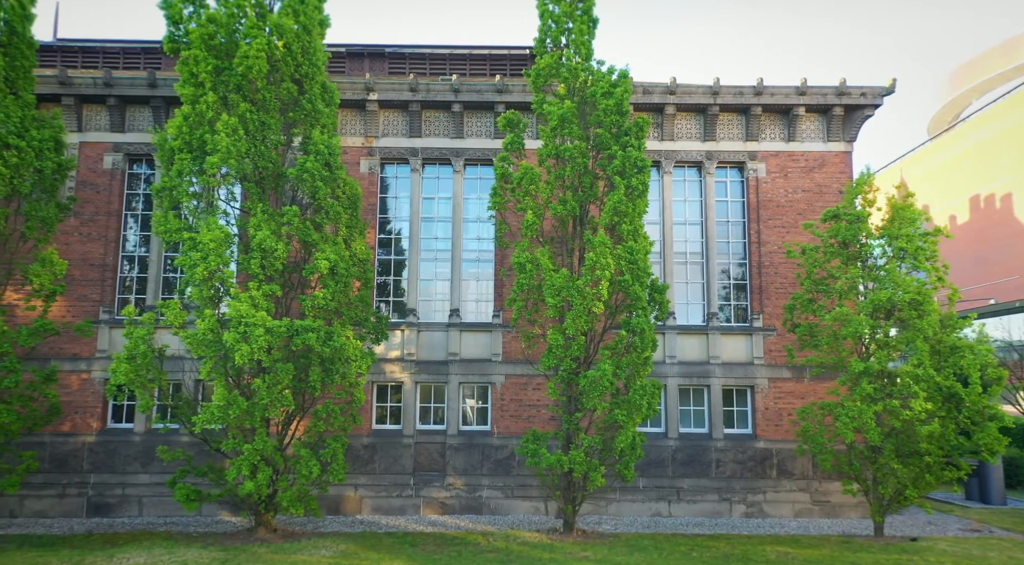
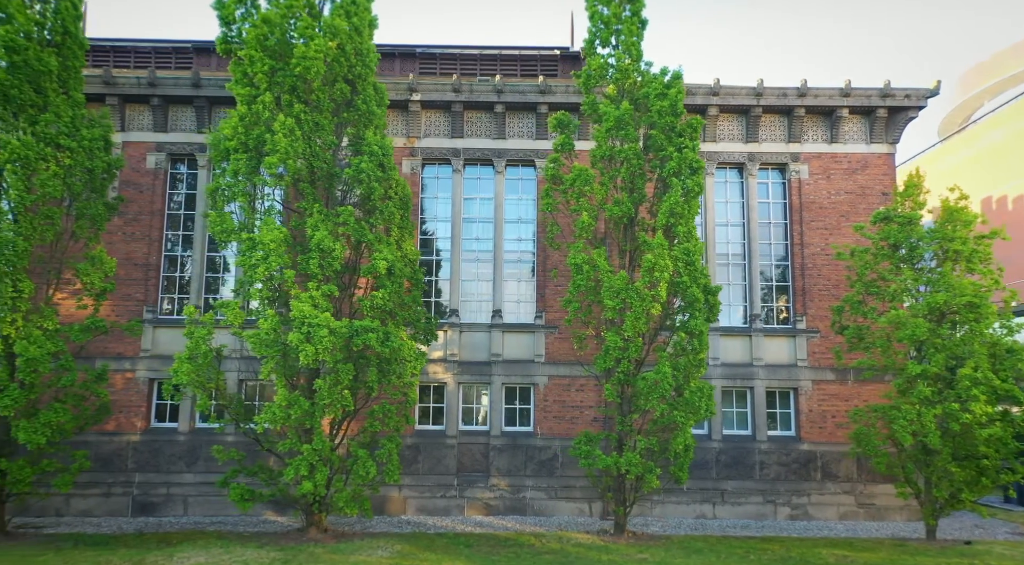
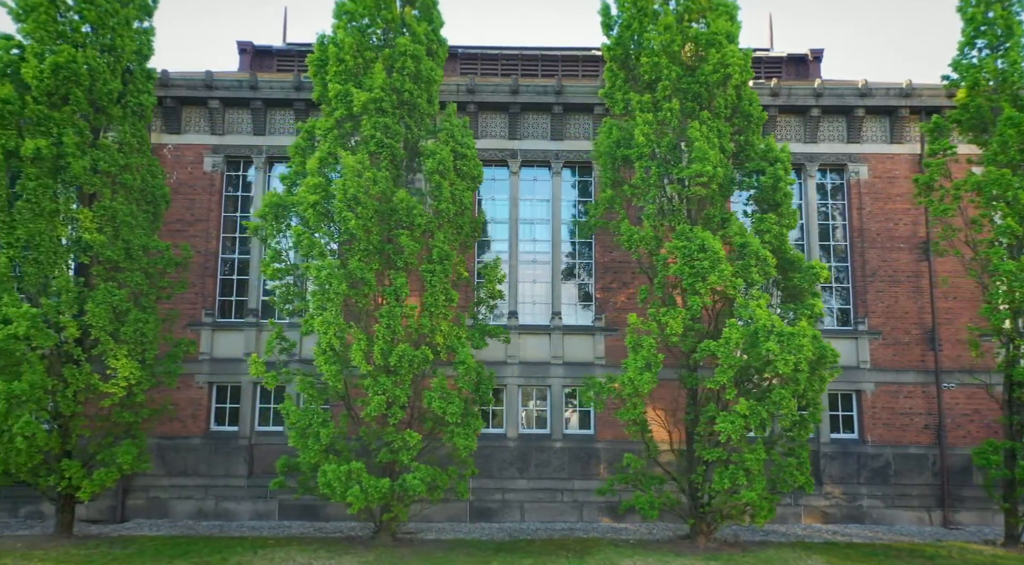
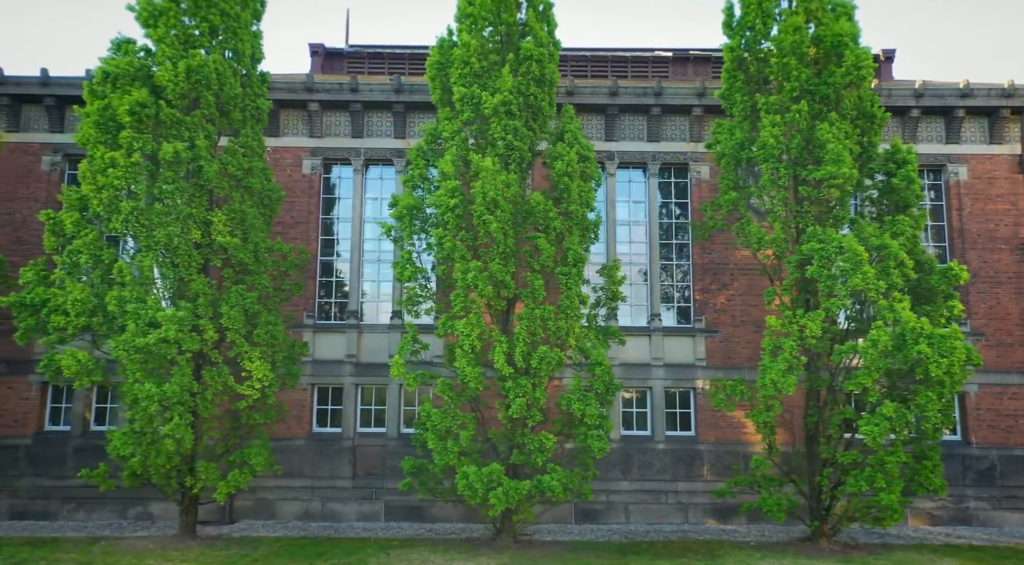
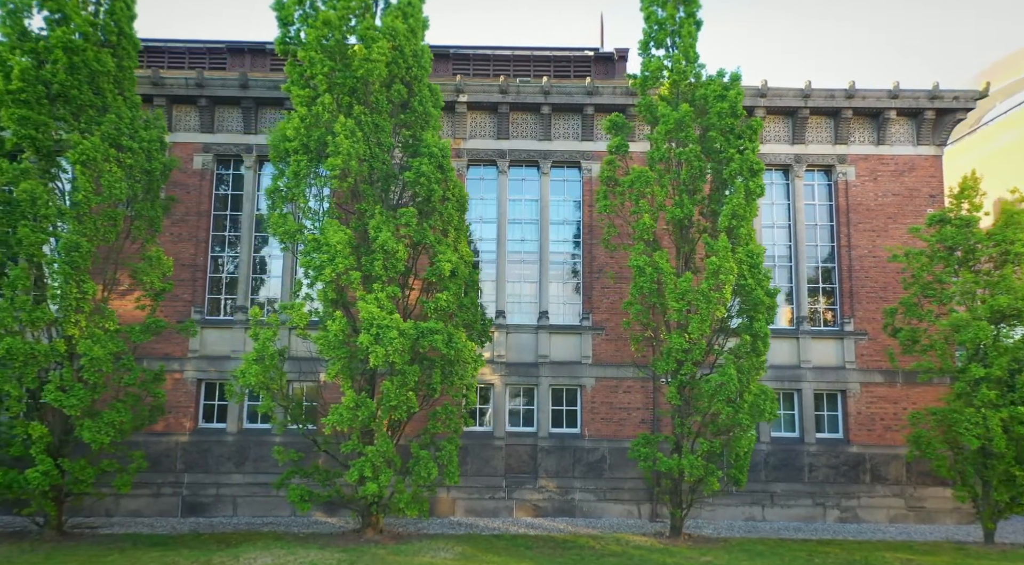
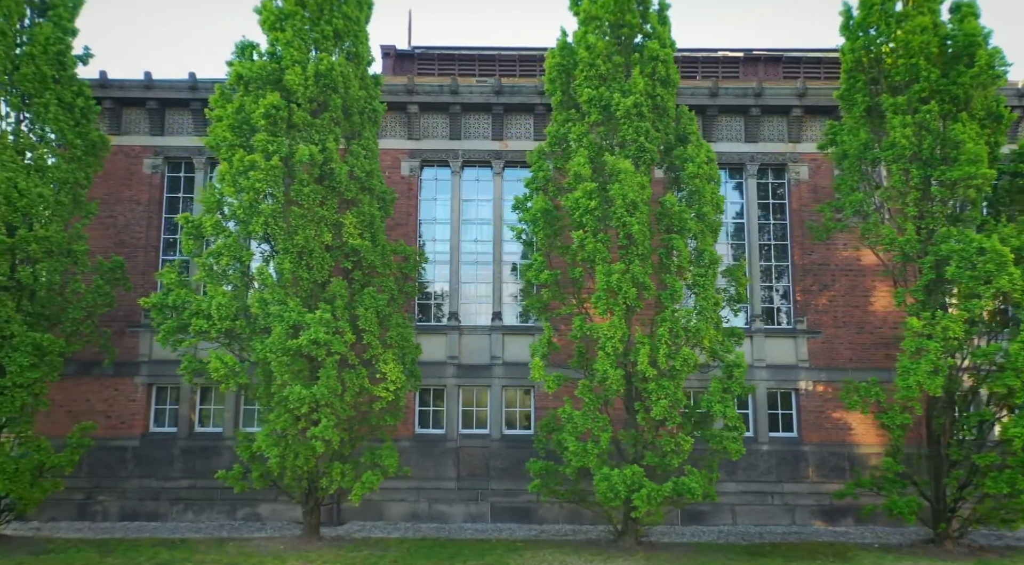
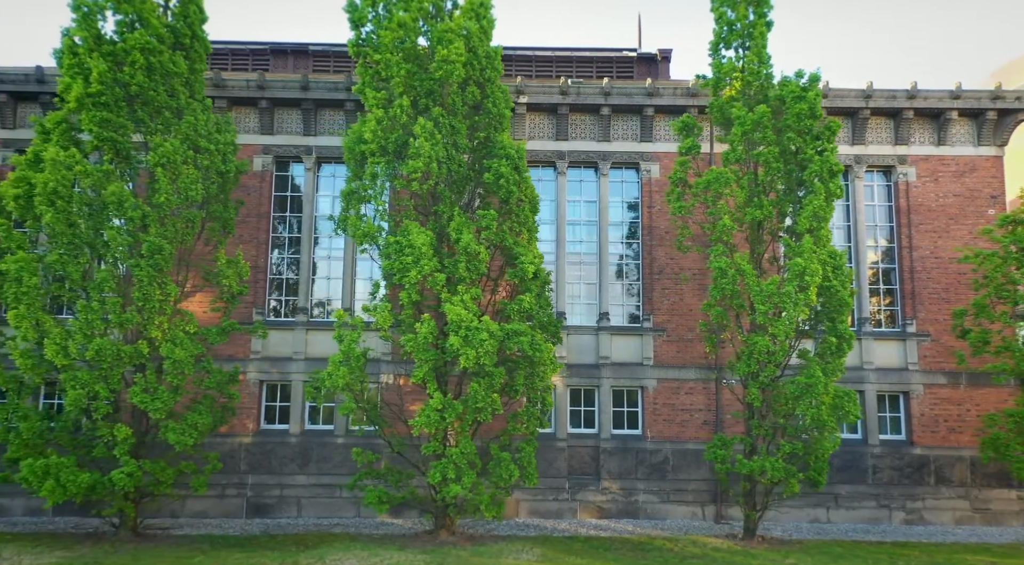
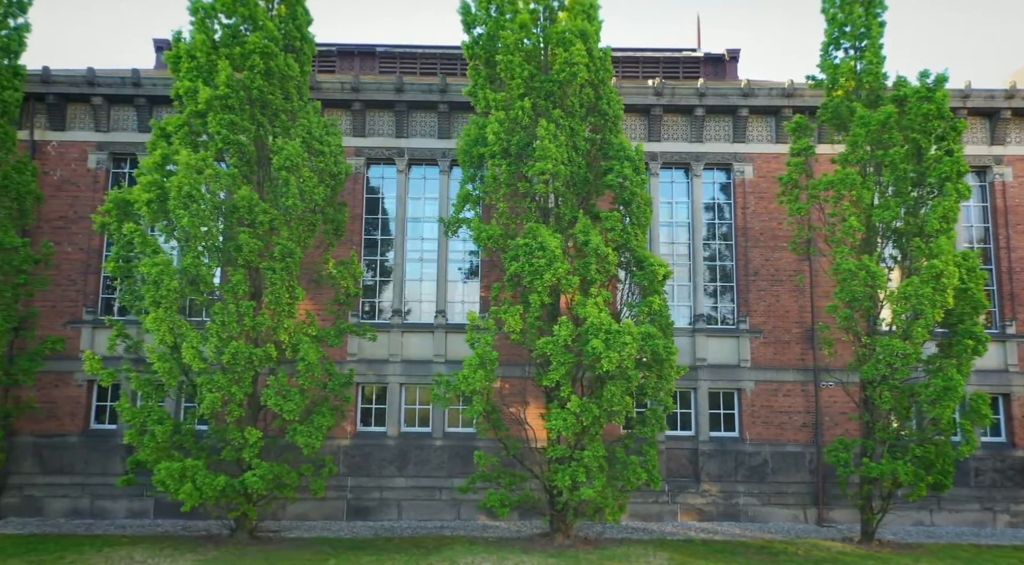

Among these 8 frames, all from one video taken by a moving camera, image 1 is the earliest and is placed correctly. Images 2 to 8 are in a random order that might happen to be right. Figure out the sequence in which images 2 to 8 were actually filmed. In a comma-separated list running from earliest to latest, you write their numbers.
2, 5, 7, 8, 3, 4, 6
